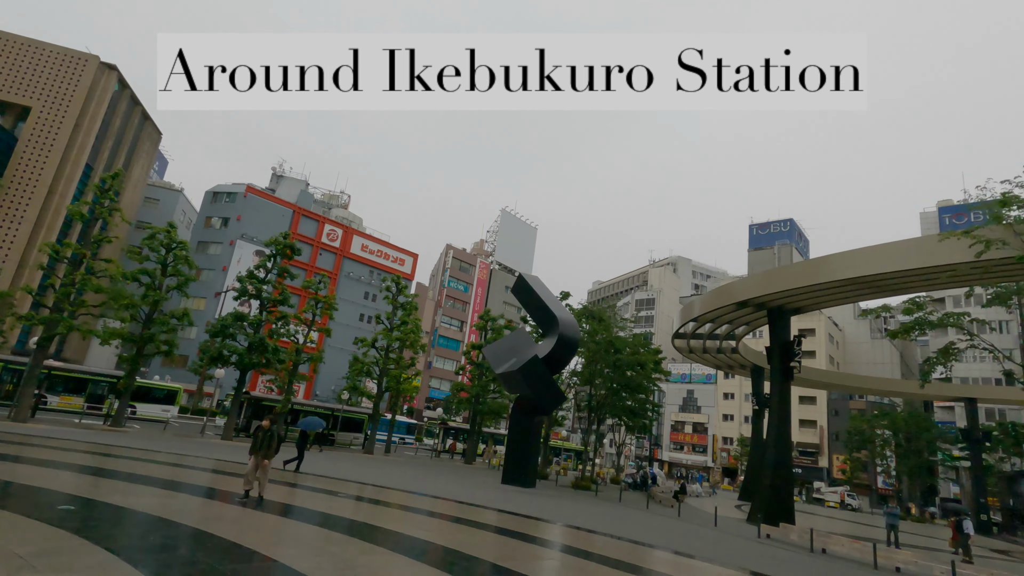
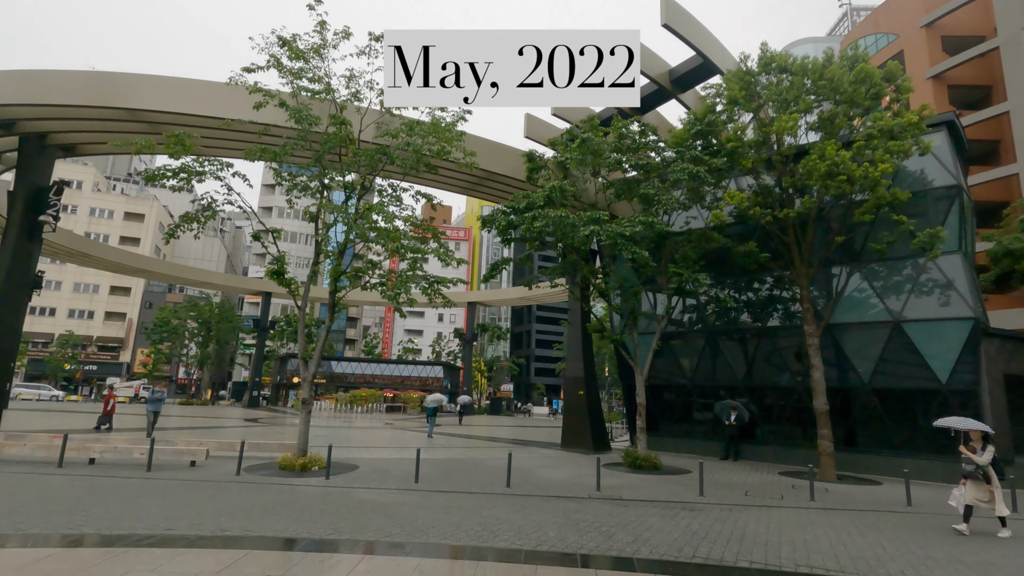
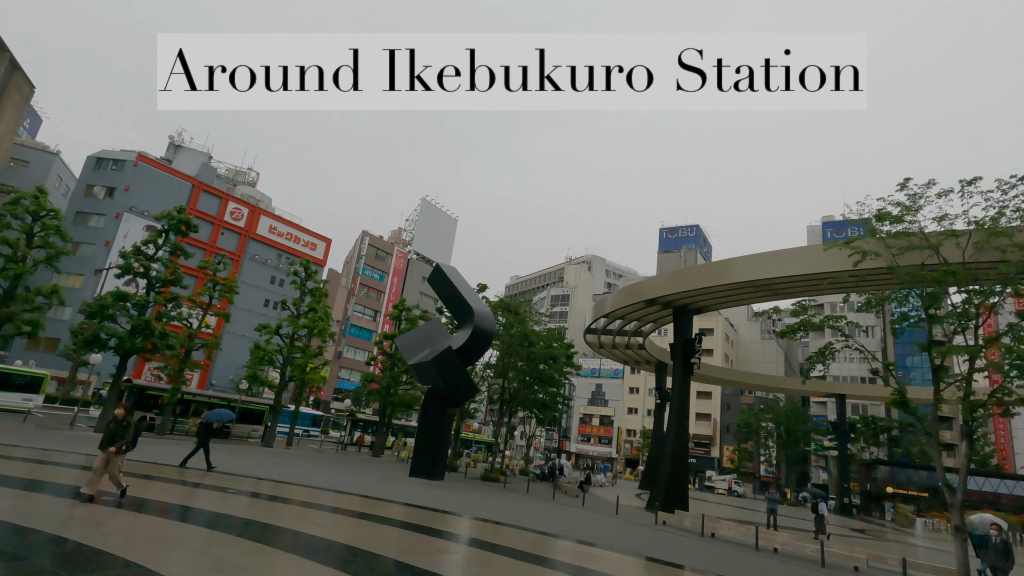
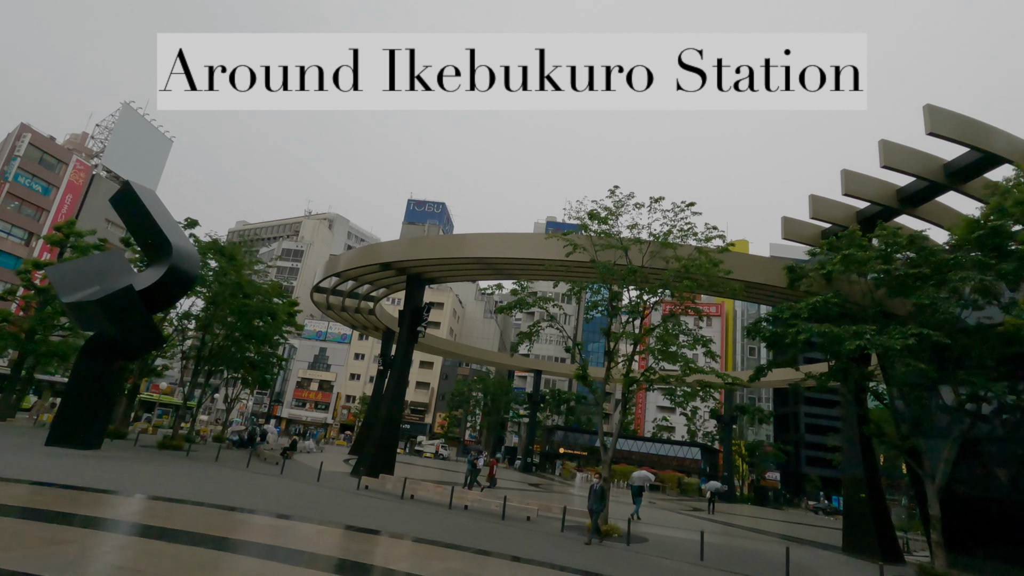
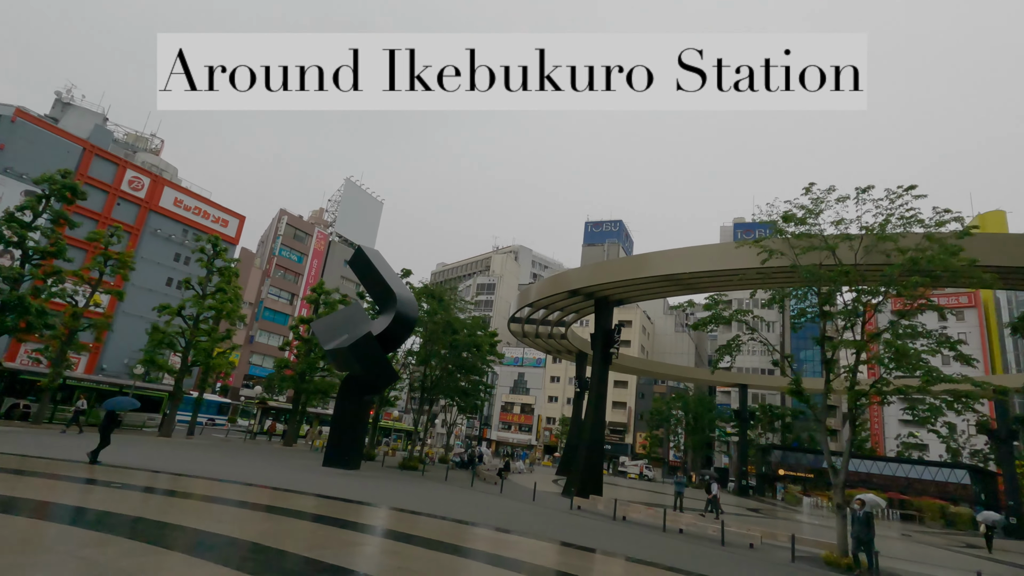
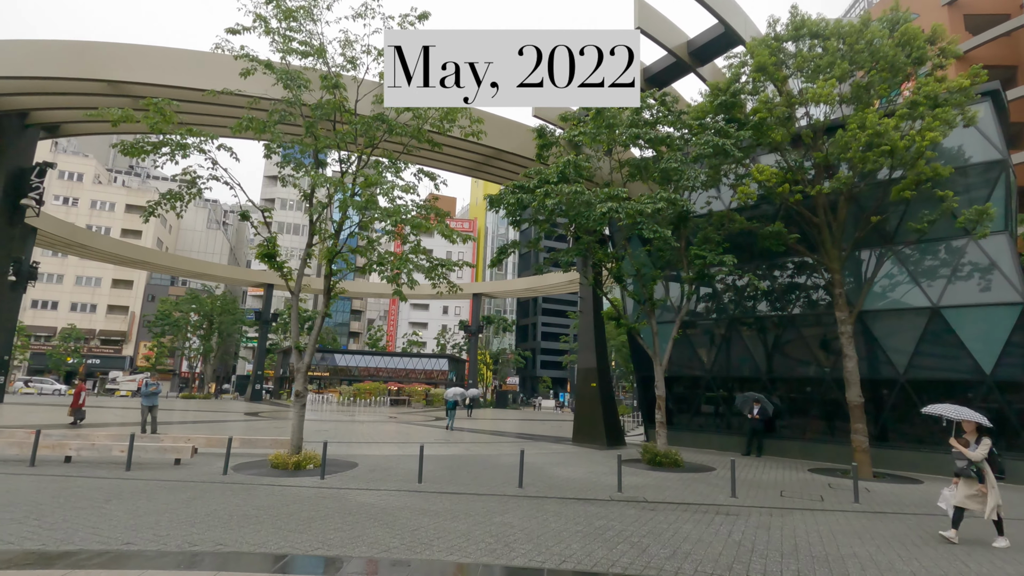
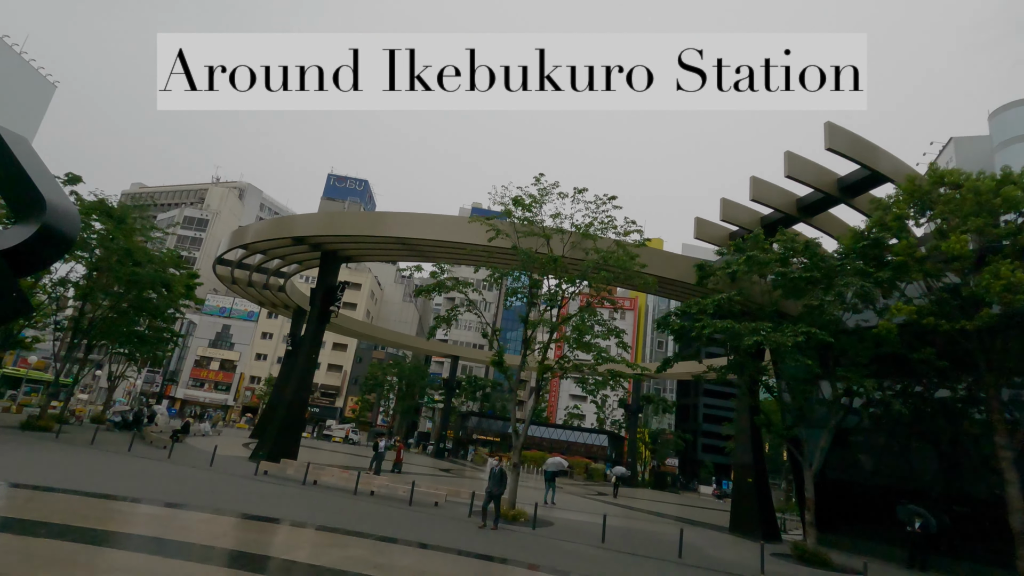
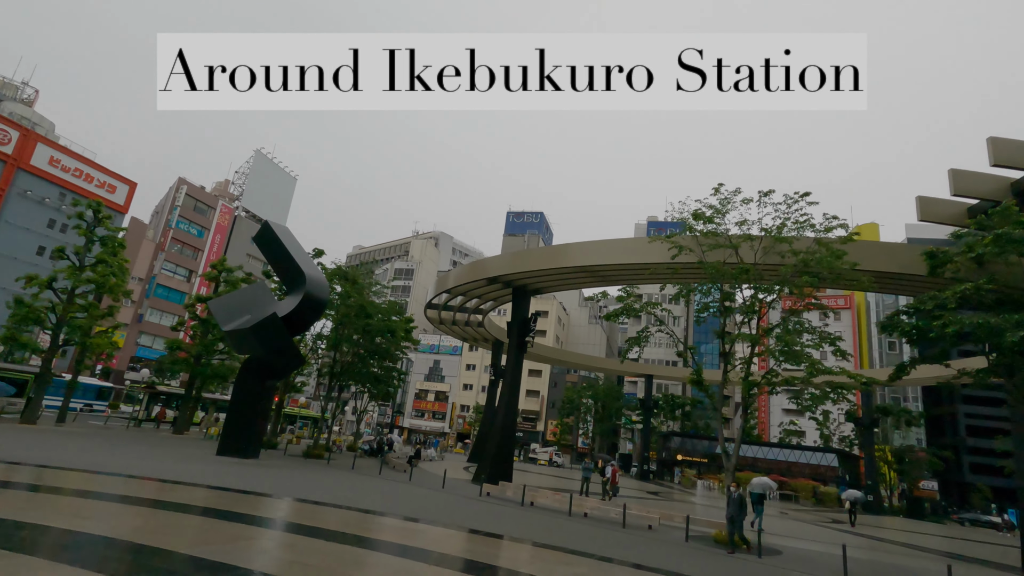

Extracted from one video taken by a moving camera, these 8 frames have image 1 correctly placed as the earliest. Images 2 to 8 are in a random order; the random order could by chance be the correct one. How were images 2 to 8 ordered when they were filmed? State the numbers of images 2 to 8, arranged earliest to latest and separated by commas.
3, 5, 8, 4, 7, 2, 6
